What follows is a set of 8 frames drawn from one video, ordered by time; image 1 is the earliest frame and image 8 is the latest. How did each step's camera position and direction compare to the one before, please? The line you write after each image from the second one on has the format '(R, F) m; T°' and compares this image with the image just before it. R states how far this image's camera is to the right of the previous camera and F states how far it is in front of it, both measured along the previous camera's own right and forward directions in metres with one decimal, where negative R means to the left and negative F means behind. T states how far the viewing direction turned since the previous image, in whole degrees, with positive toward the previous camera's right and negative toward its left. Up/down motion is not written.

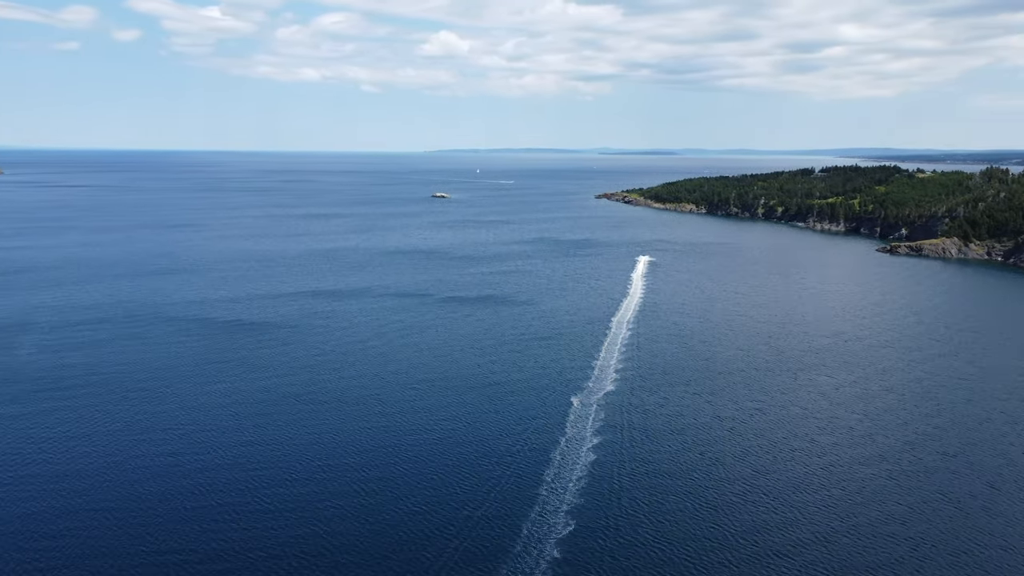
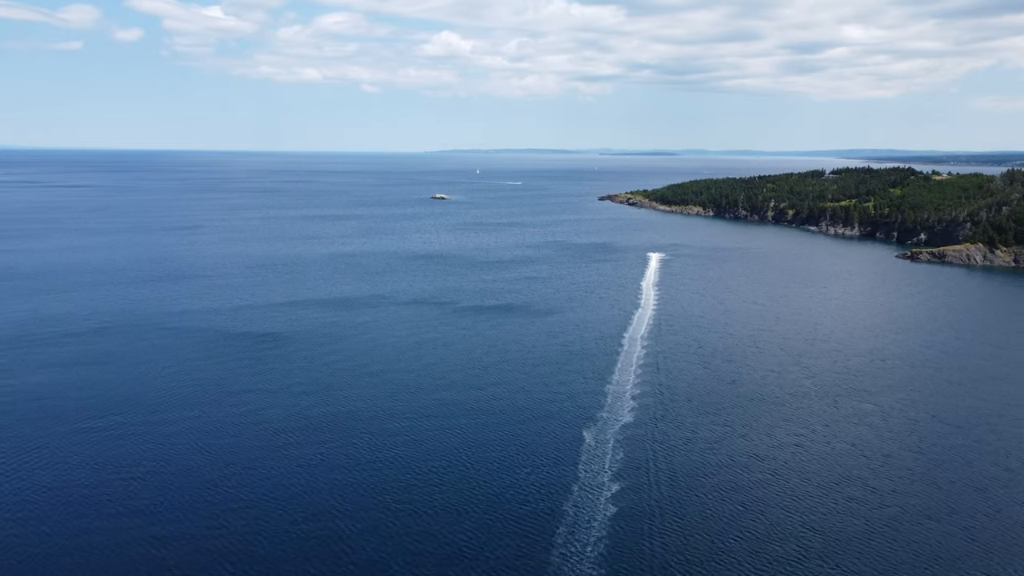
(-0.2, +3.0) m; 0°
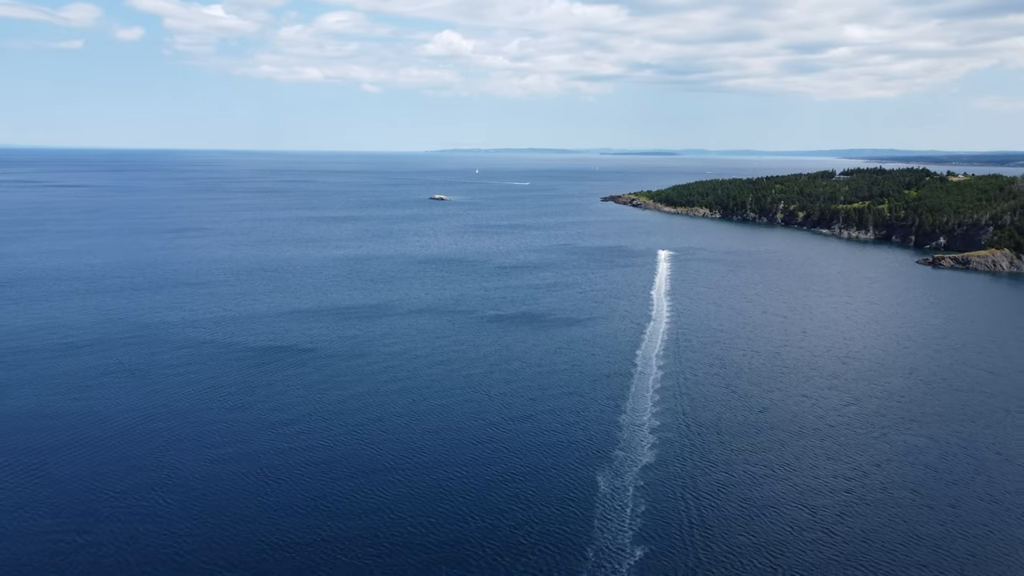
(-0.2, +3.1) m; 0°
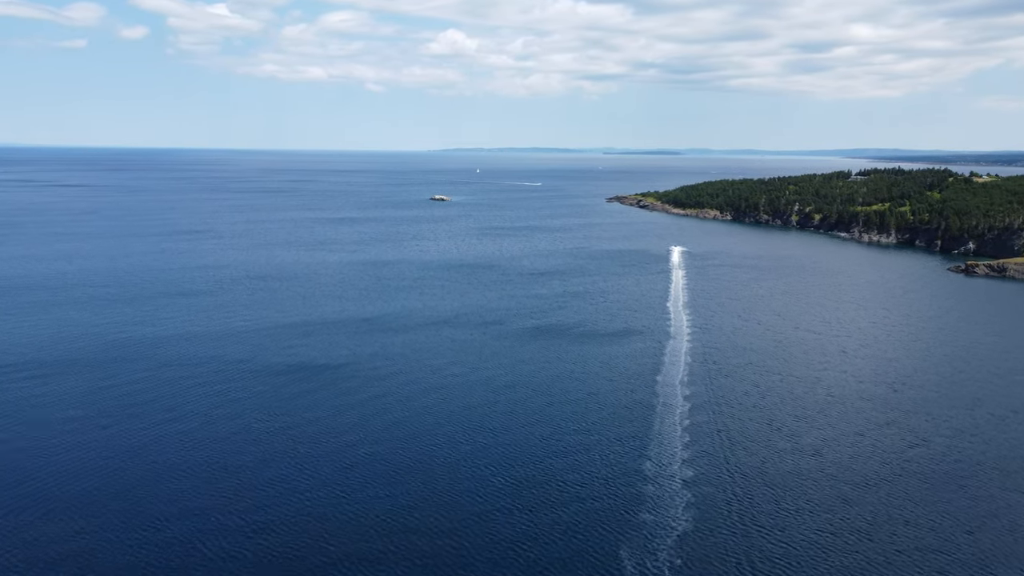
(-0.1, +3.9) m; 0°
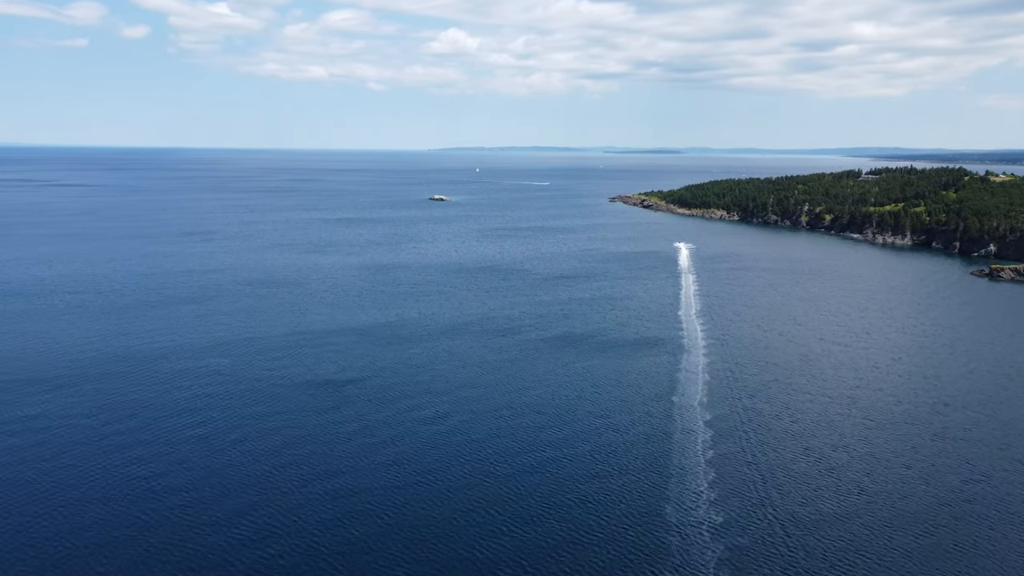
(0.0, +2.8) m; 0°
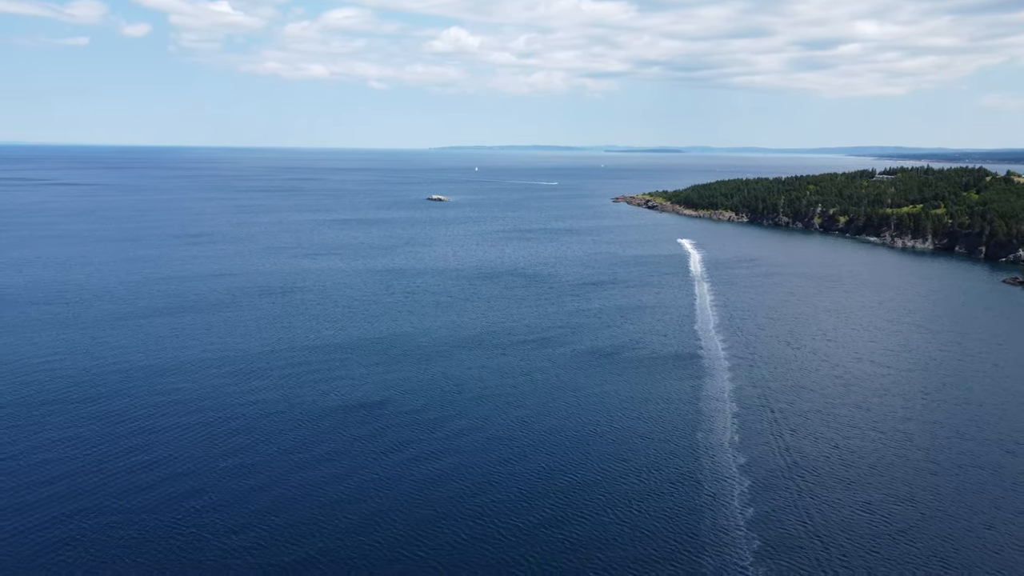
(-0.1, +3.6) m; 0°
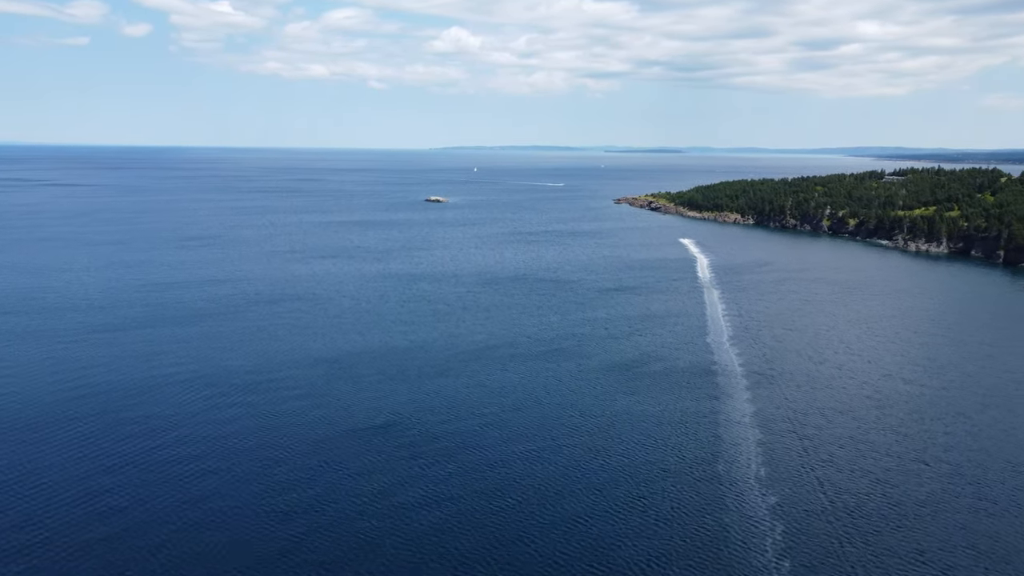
(0.0, +2.5) m; 0°
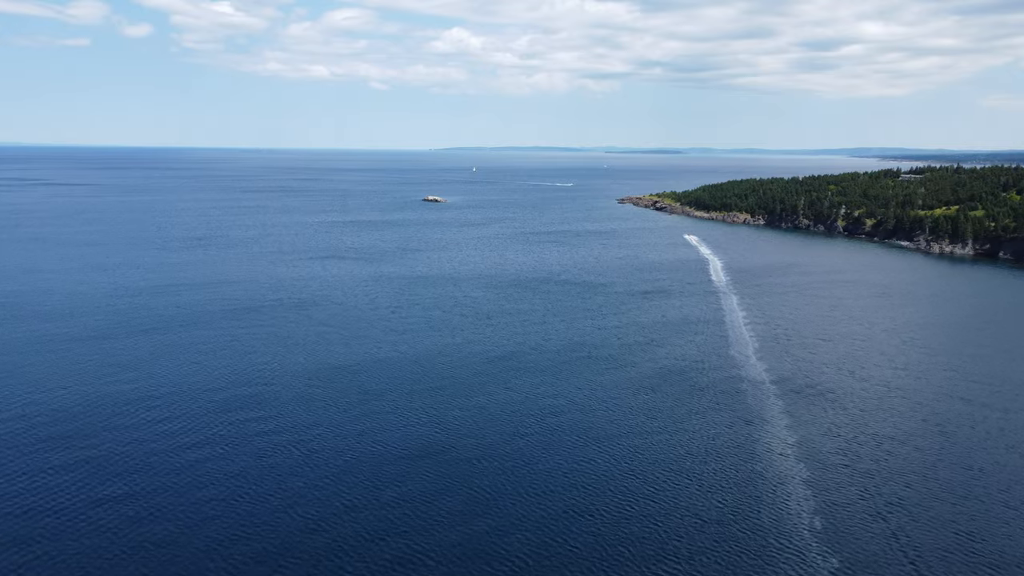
(-0.1, +3.8) m; 0°
